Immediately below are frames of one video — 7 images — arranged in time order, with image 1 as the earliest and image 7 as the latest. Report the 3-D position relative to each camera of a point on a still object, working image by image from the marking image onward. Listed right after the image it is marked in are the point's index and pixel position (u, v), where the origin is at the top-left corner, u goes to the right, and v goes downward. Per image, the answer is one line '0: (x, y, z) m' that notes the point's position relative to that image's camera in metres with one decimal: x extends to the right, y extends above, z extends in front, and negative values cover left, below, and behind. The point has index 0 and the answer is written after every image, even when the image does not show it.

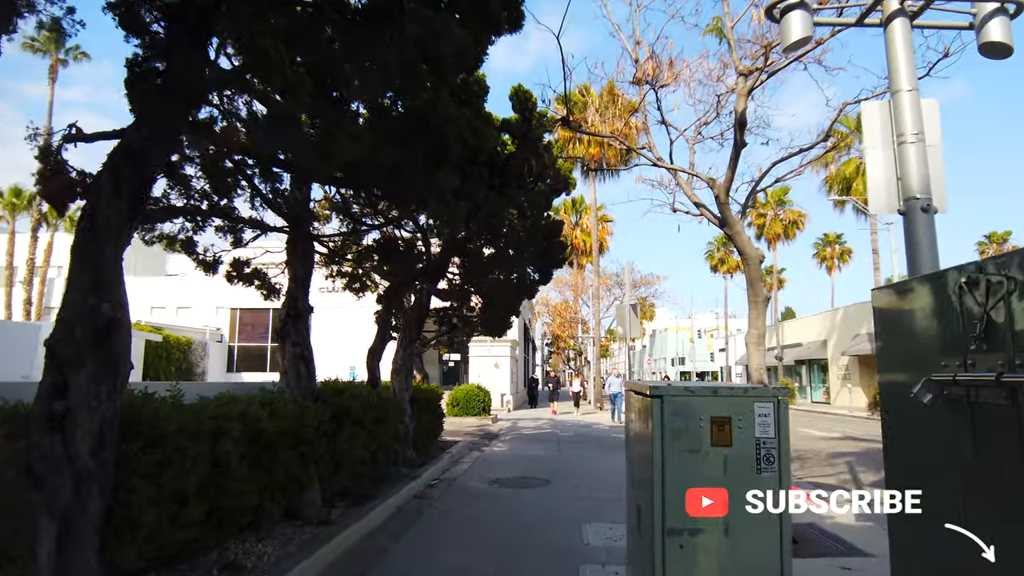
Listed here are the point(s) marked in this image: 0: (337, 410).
0: (-2.2, -1.5, +8.4) m
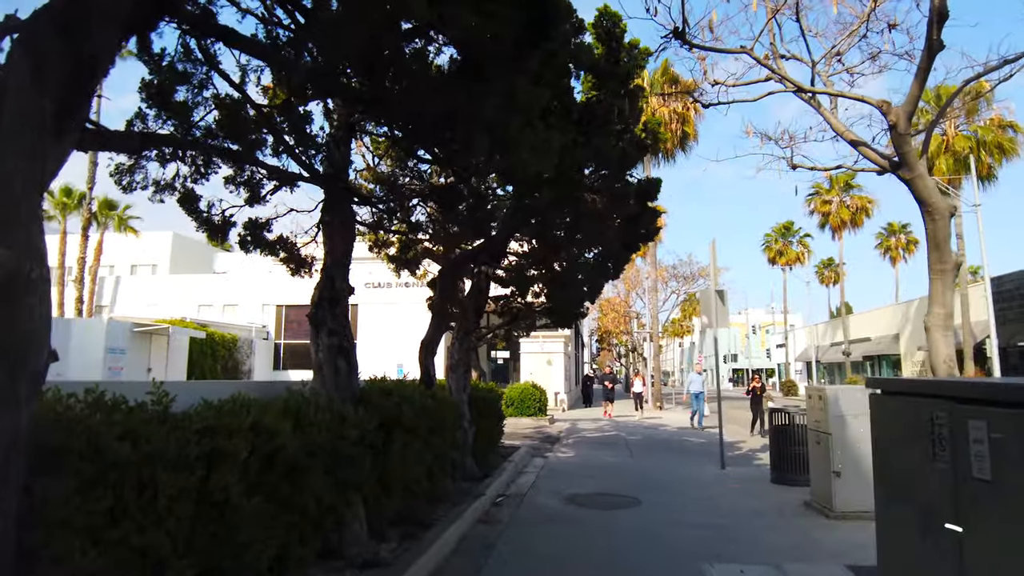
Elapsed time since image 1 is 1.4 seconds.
0: (-1.3, -1.3, +6.7) m
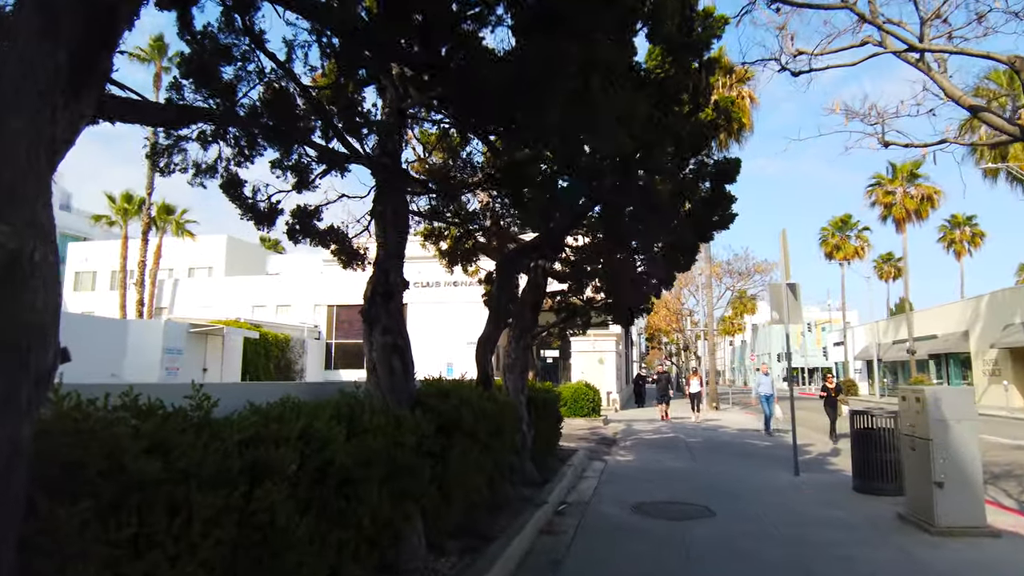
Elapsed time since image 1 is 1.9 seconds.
0: (-0.6, -1.2, +6.2) m
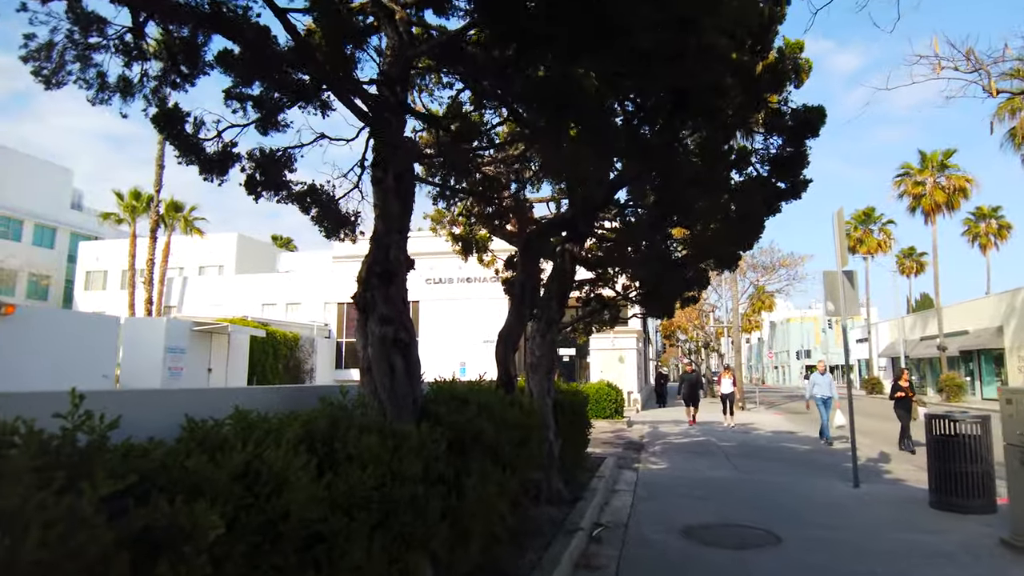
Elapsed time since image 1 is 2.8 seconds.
0: (-0.4, -1.0, +4.9) m
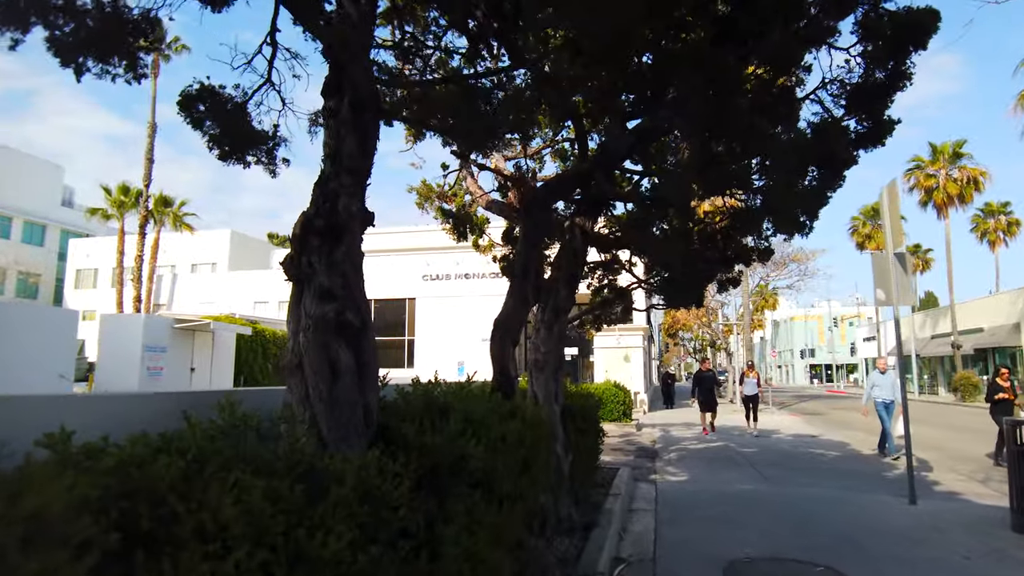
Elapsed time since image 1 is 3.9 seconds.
0: (-0.4, -0.9, +3.4) m
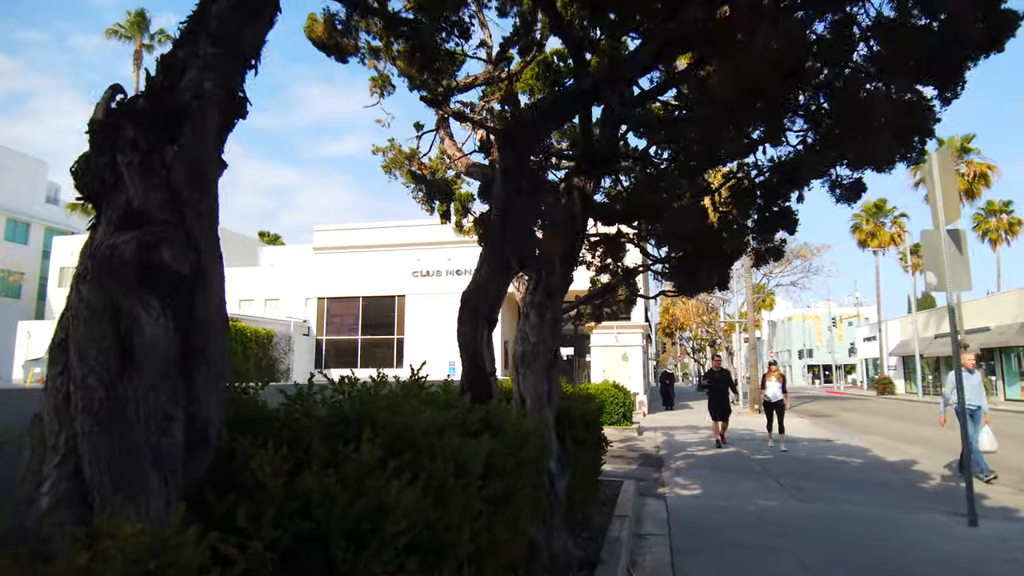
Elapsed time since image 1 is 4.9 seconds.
0: (-0.5, -0.6, +1.9) m
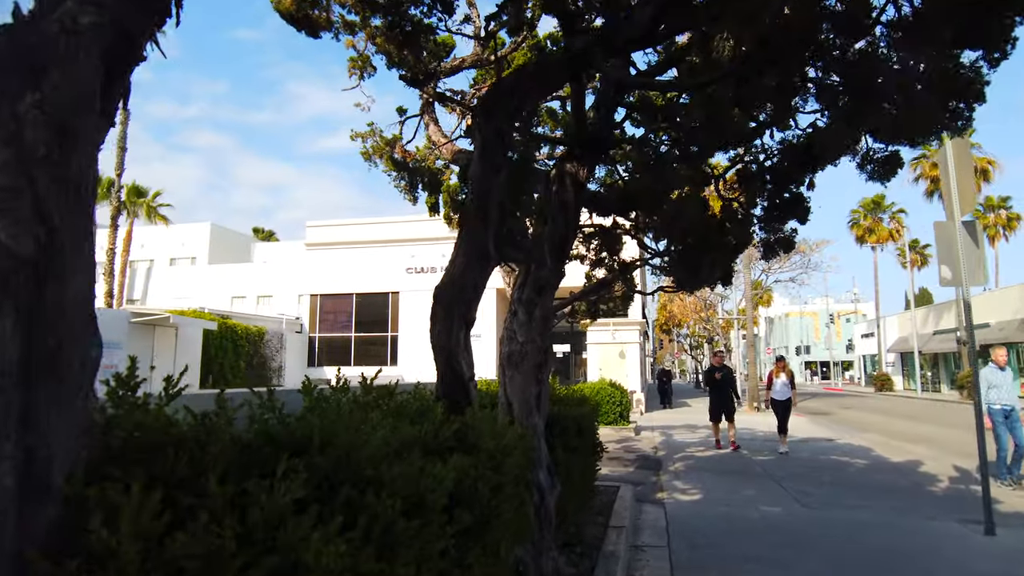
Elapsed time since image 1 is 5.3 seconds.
0: (-0.6, -0.6, +1.4) m
